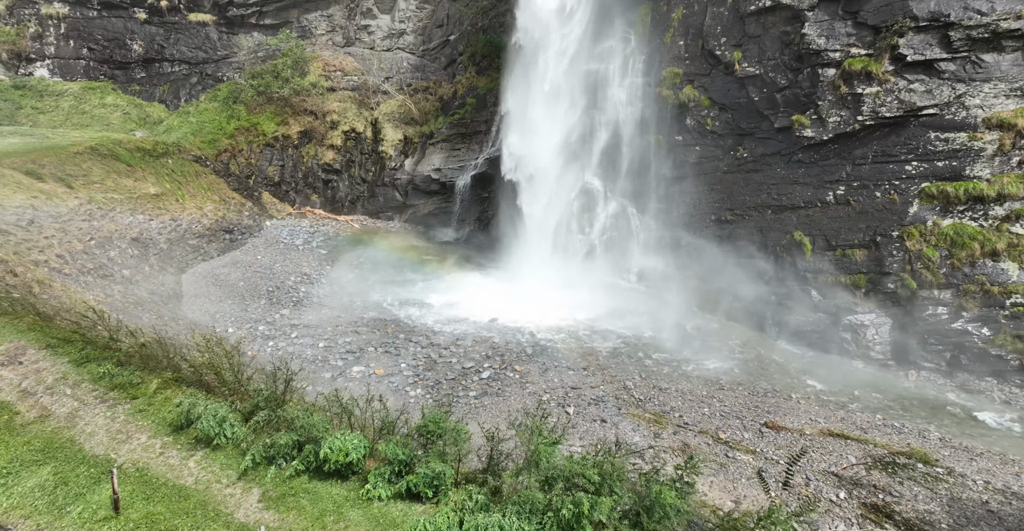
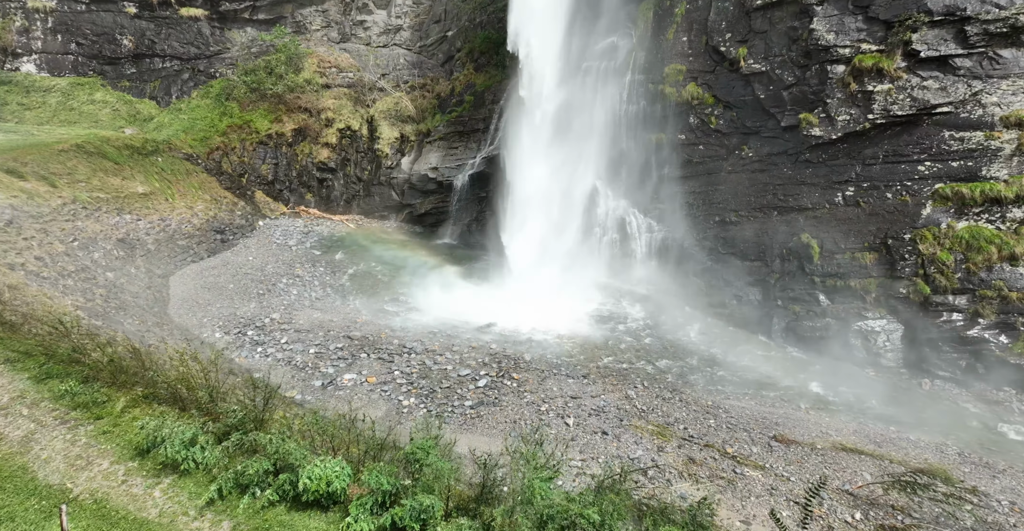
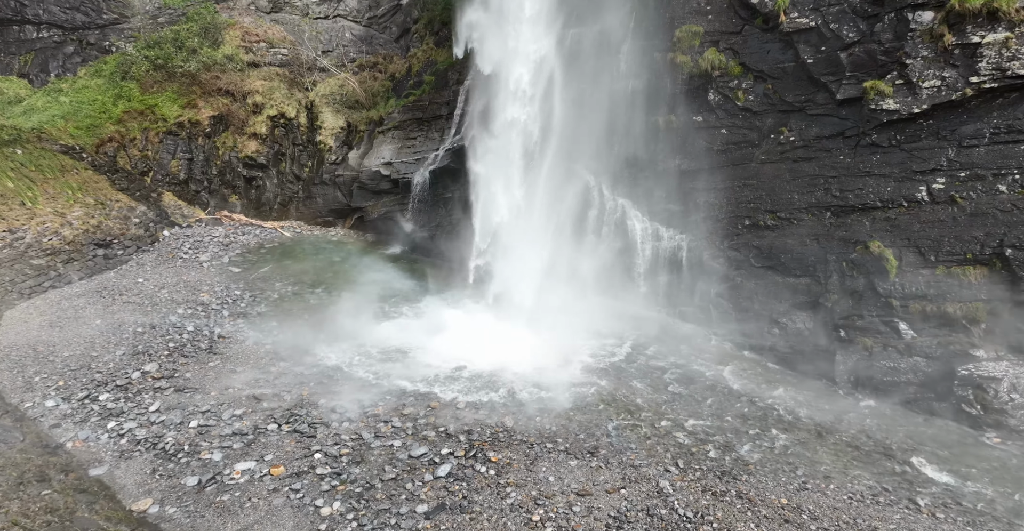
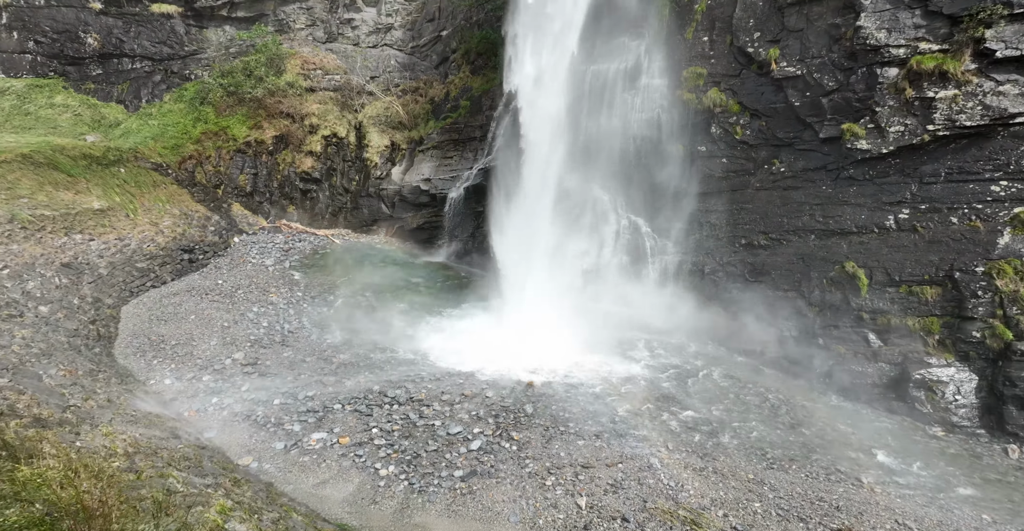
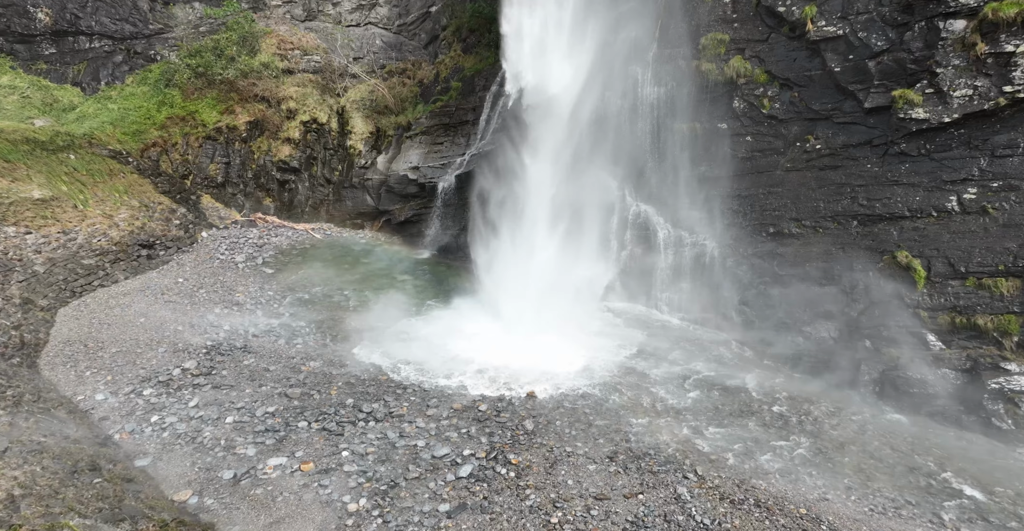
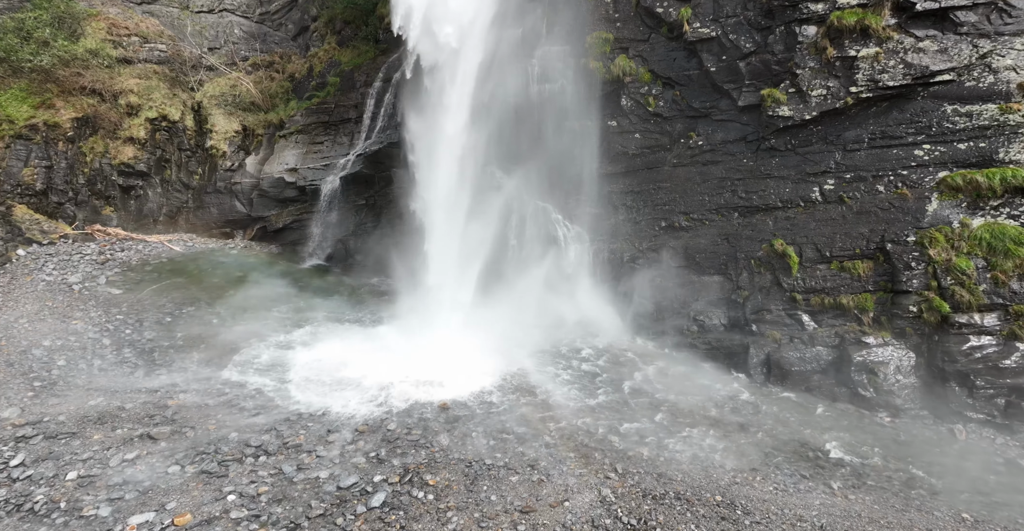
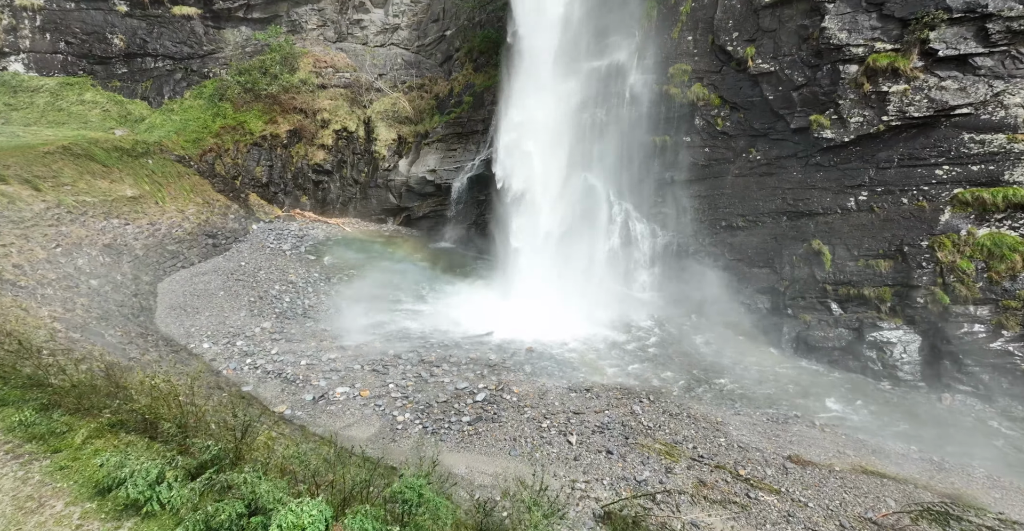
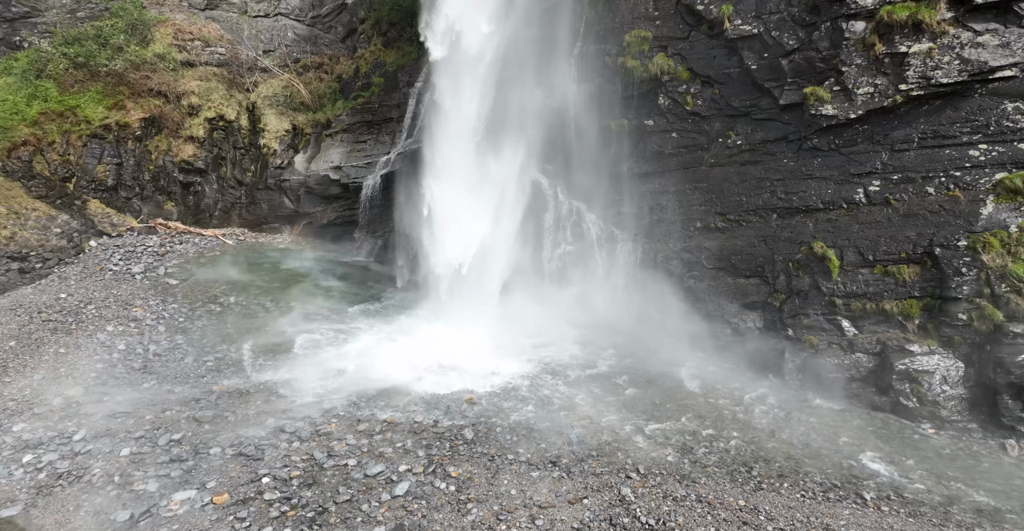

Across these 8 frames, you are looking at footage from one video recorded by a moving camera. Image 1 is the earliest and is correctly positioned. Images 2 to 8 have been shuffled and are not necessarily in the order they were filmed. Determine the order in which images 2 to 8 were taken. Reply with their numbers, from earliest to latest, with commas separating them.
2, 7, 4, 5, 3, 8, 6
